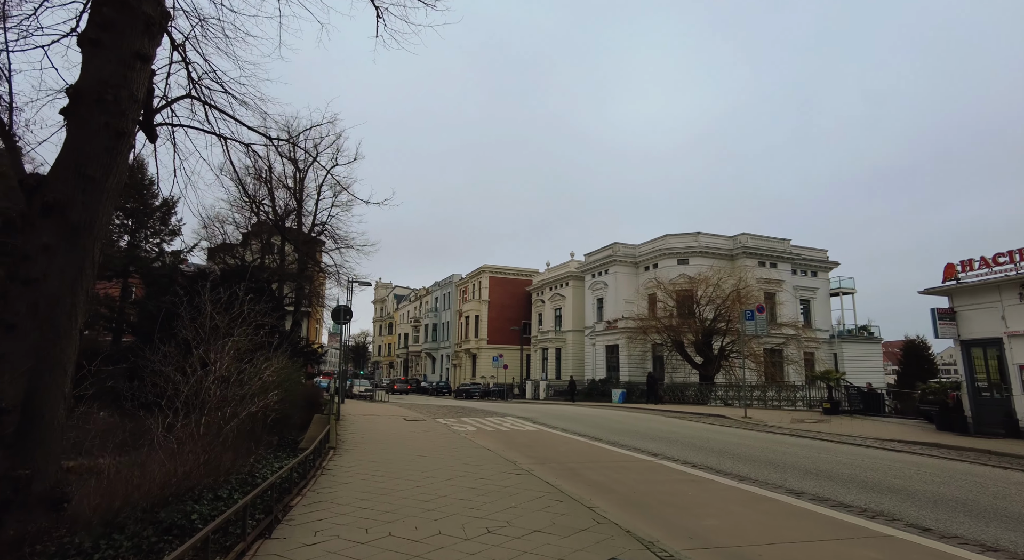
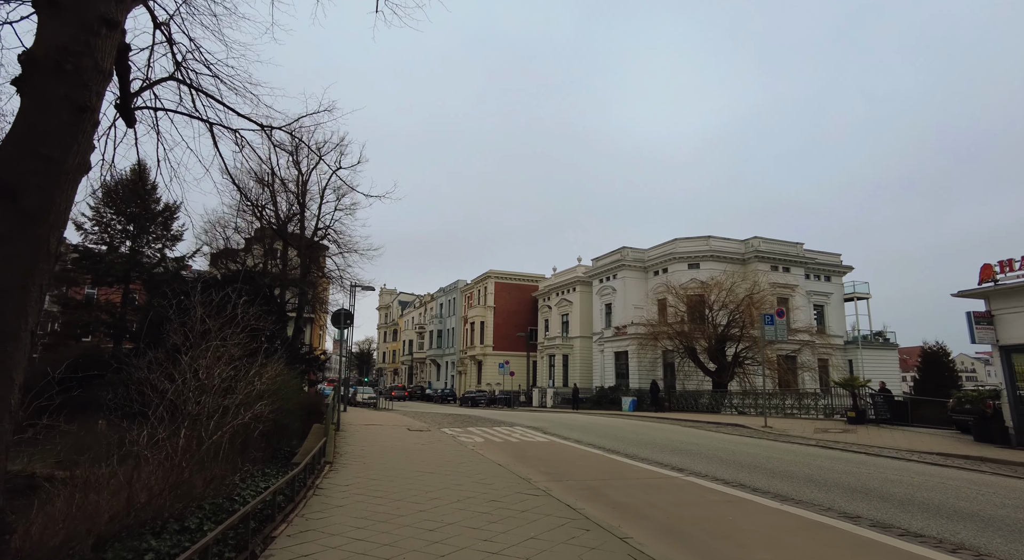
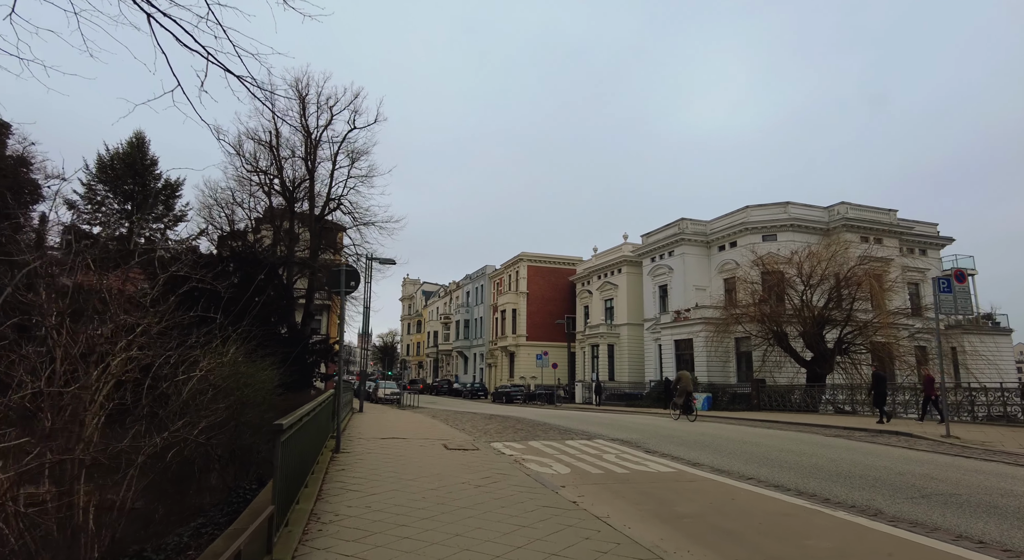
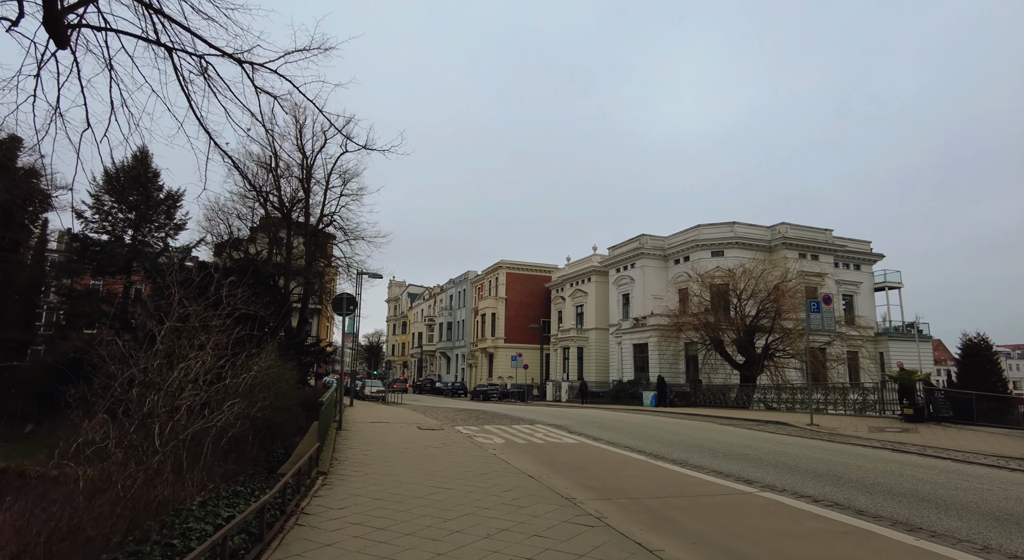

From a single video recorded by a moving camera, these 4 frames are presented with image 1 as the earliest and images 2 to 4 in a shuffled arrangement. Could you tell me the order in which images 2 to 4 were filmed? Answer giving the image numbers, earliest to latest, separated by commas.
2, 4, 3
